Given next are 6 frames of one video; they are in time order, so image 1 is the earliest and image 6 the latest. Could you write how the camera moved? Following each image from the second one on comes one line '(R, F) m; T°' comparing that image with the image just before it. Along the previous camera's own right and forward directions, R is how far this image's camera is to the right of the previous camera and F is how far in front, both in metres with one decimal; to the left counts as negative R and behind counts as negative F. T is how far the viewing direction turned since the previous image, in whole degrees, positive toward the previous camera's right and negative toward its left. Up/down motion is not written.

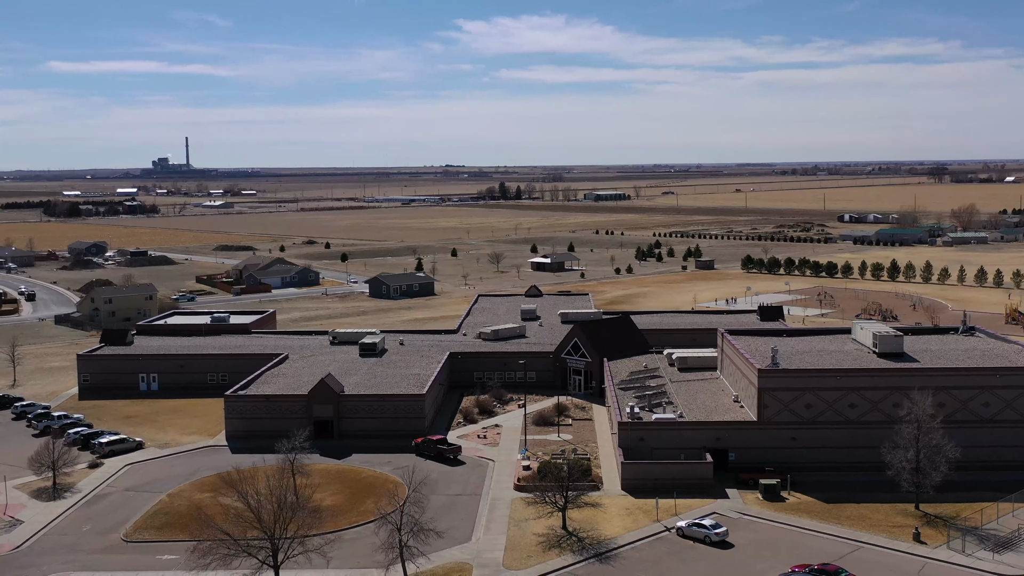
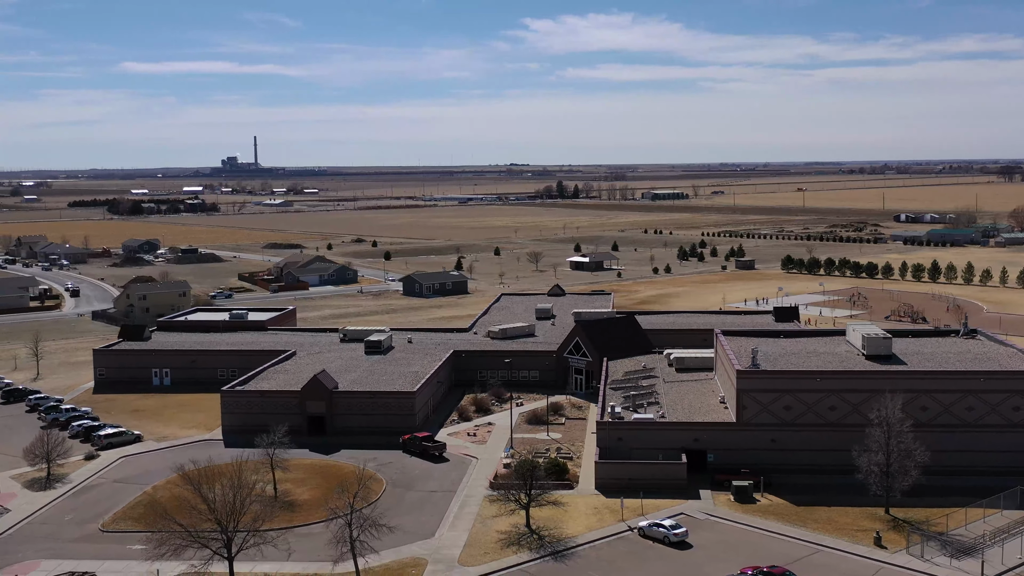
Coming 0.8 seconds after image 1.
(+2.6, -0.2) m; -3°
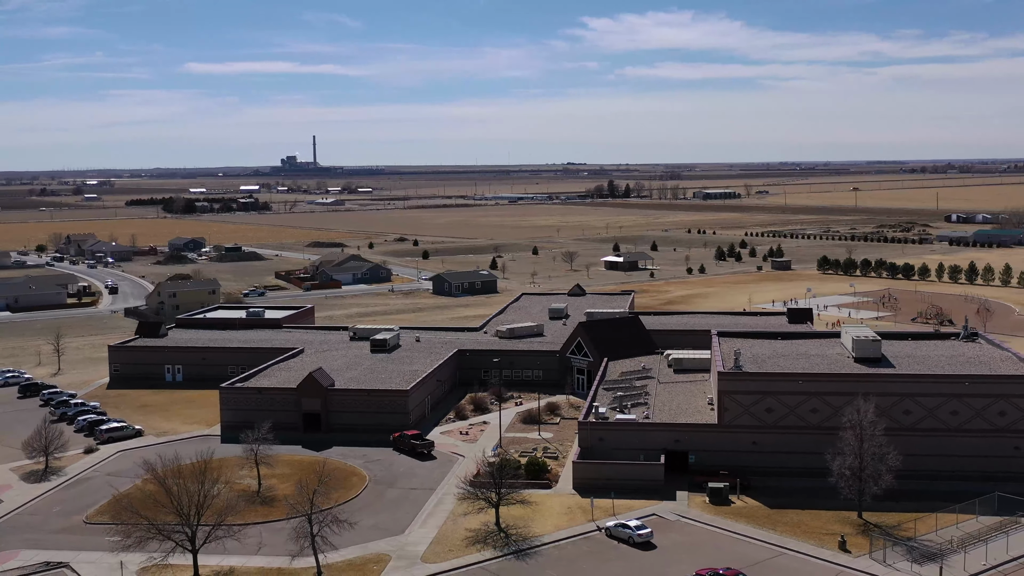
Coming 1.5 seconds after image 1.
(+2.3, -0.2) m; -3°
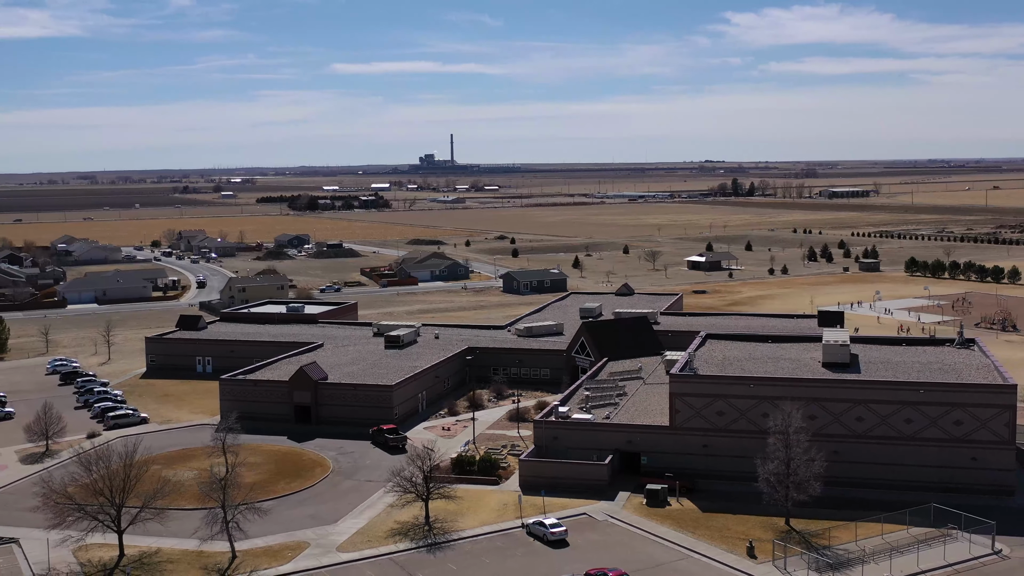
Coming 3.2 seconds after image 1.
(+5.5, -0.2) m; -7°
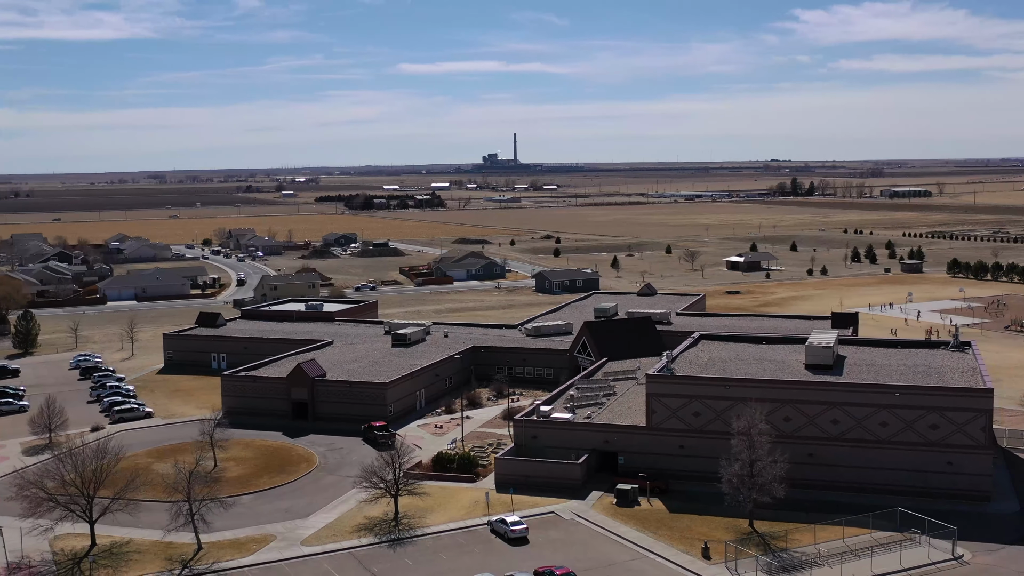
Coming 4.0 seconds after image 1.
(+2.6, -0.2) m; -3°
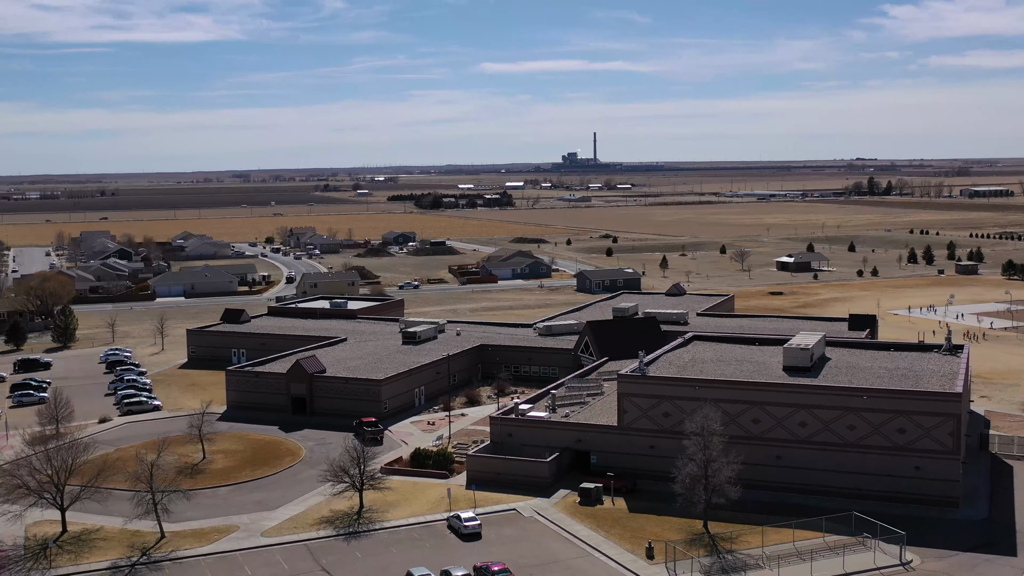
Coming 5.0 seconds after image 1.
(+3.2, -0.2) m; -4°
